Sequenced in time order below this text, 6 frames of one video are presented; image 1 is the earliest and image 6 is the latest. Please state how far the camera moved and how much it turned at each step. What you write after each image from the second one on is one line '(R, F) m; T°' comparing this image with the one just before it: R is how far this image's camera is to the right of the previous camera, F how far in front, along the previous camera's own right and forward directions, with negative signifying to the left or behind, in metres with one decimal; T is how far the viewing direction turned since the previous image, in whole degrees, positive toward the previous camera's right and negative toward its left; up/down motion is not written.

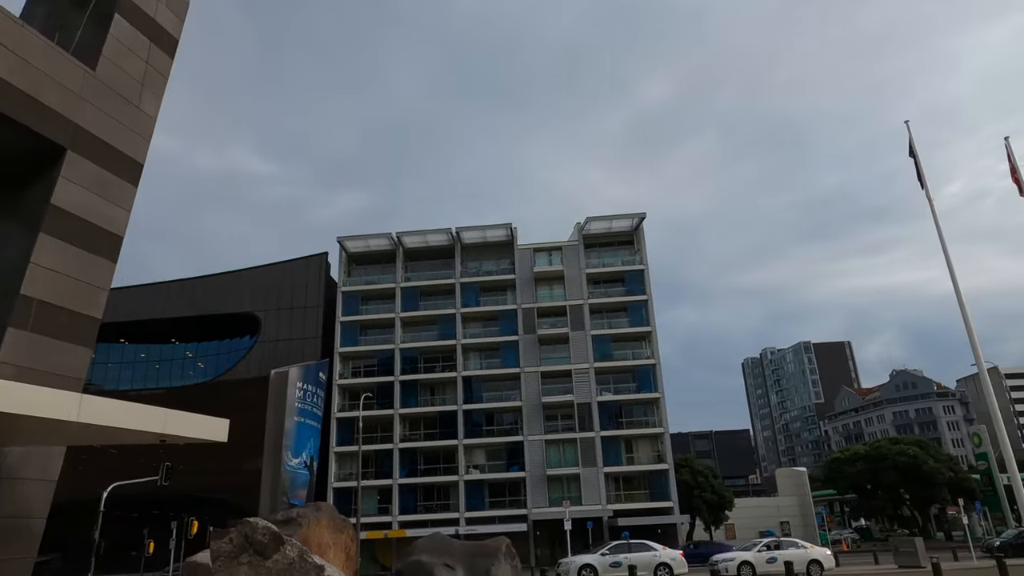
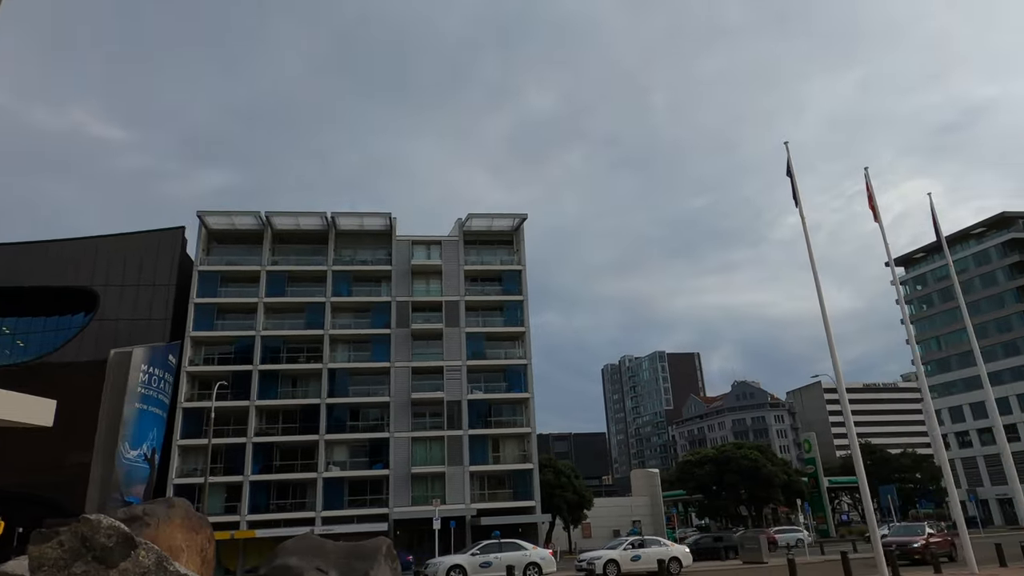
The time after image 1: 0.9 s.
(-0.4, +0.7) m; +12°
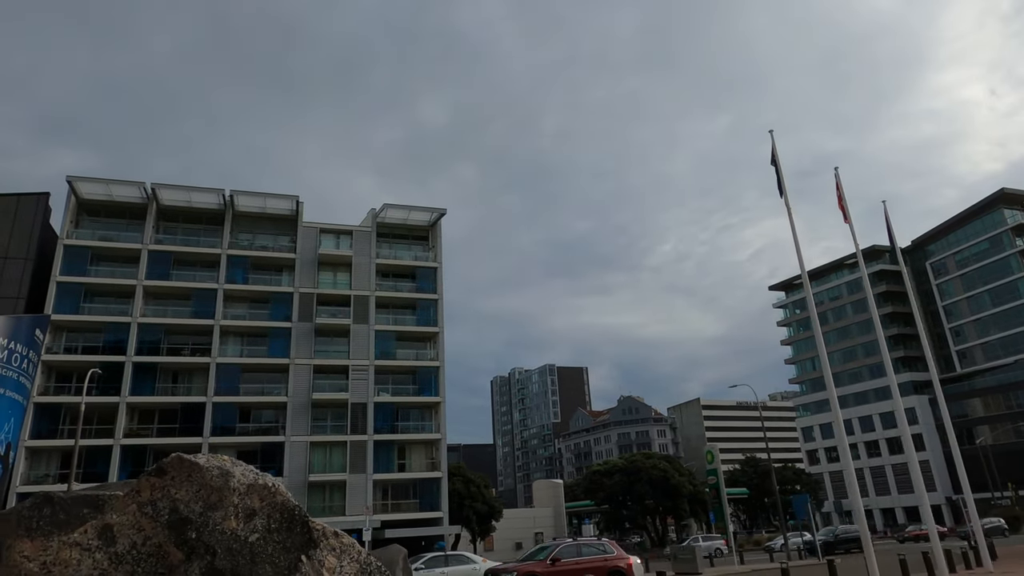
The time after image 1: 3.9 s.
(-2.1, +2.2) m; +10°
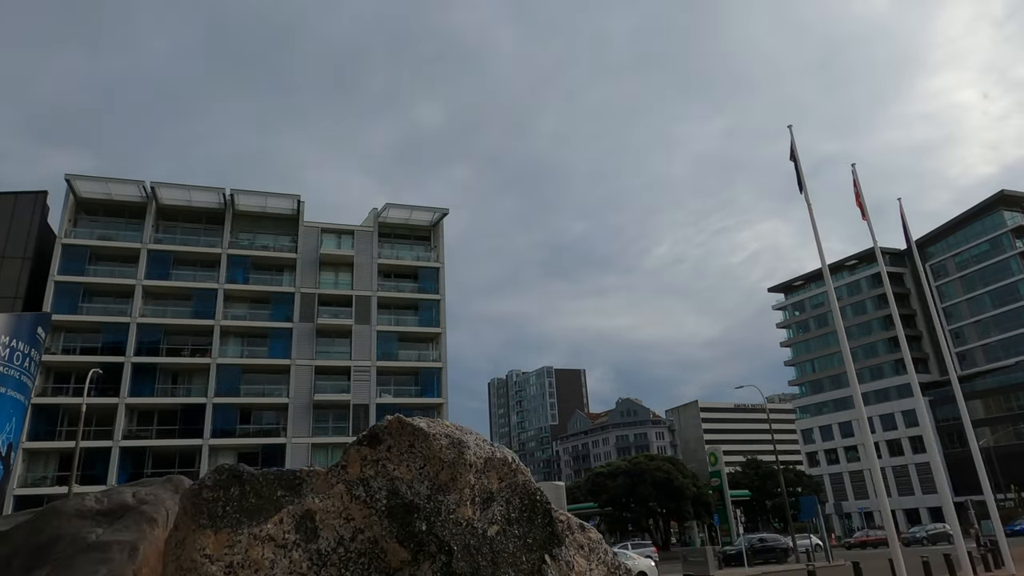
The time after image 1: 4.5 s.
(-0.5, +0.3) m; 0°
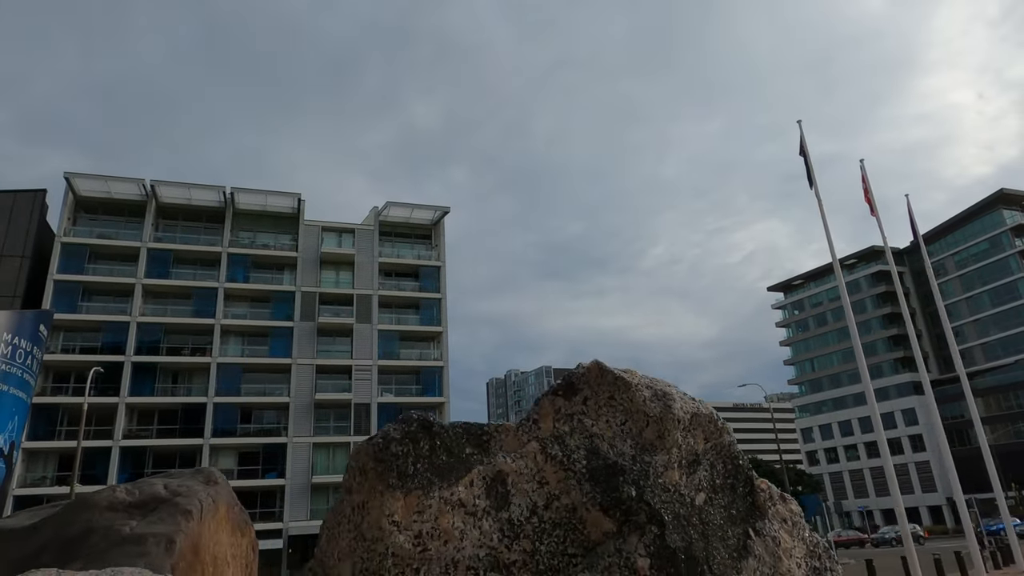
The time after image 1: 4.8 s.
(-0.3, +0.1) m; 0°
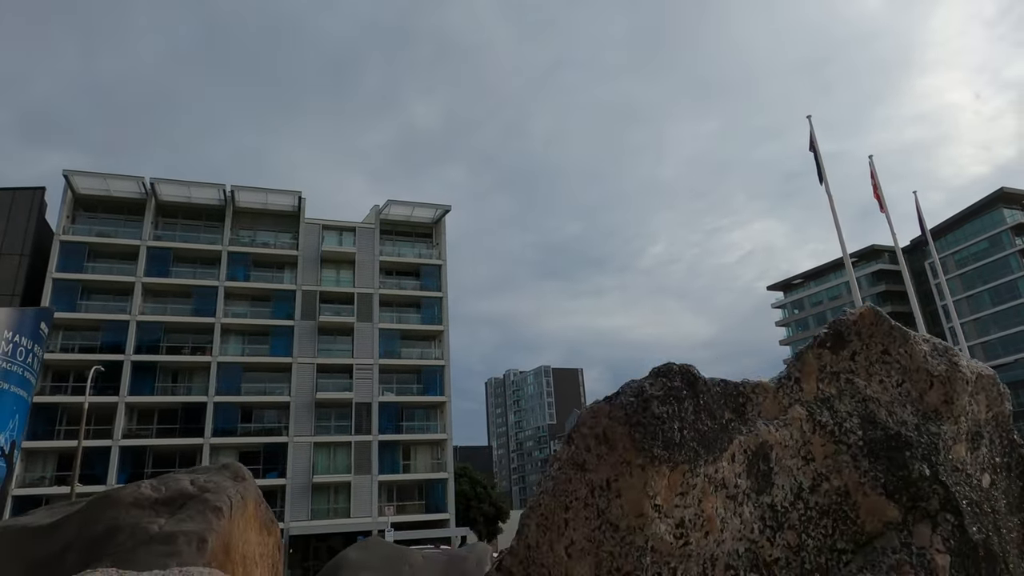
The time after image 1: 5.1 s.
(-0.3, +0.2) m; 0°
